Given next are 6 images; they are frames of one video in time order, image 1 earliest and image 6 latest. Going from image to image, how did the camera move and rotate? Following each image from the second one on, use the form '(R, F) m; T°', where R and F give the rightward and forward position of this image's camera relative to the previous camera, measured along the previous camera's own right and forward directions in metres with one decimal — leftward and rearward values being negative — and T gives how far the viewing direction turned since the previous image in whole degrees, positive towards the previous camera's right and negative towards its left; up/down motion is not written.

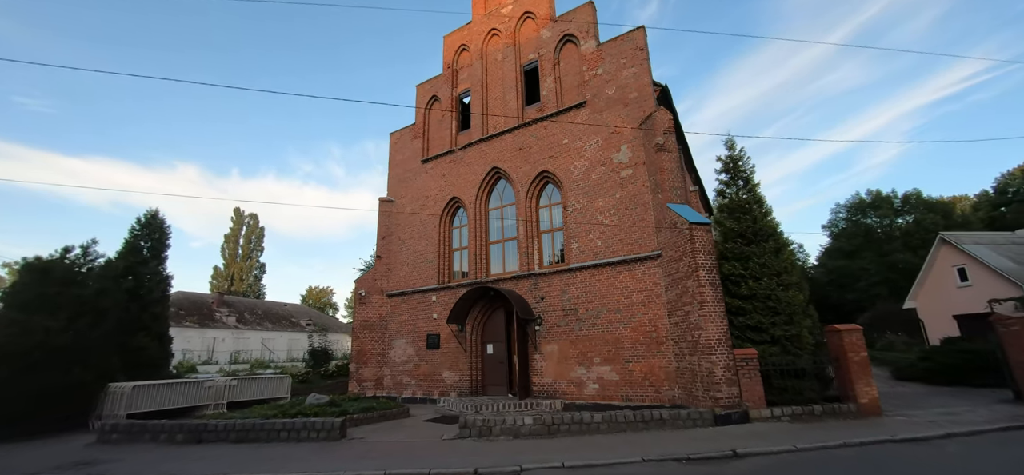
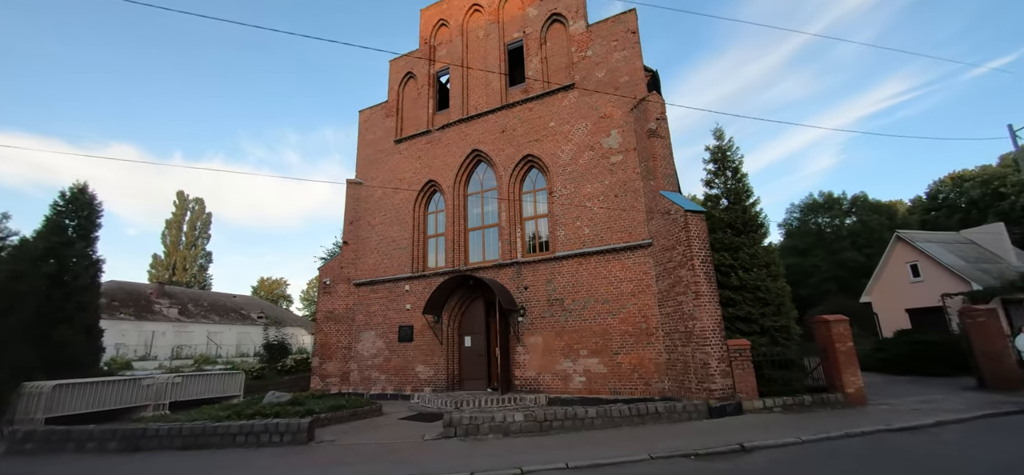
(-0.7, +0.8) m; +5°
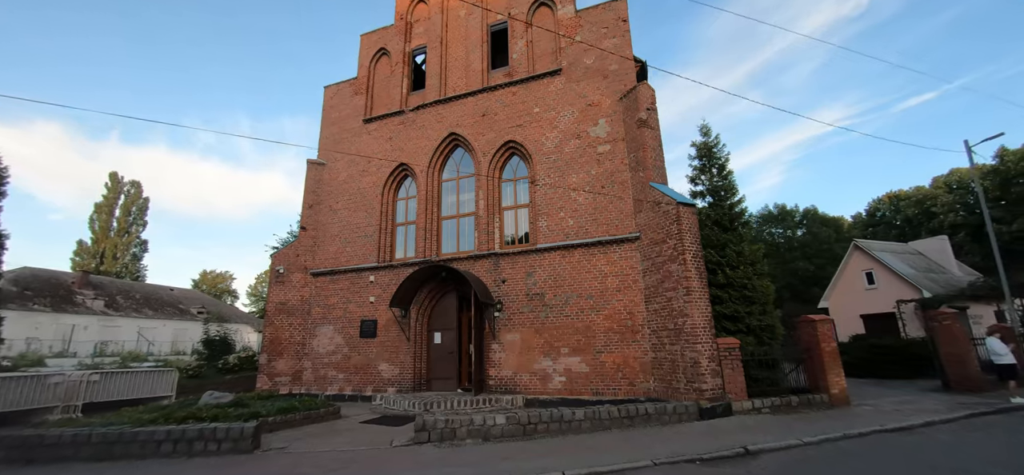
(-0.5, +0.9) m; +5°
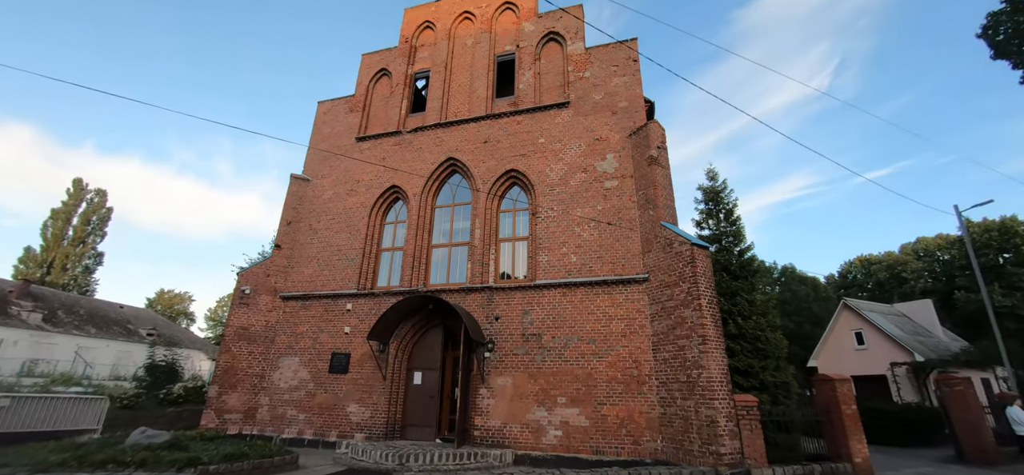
(-0.6, +0.9) m; +3°
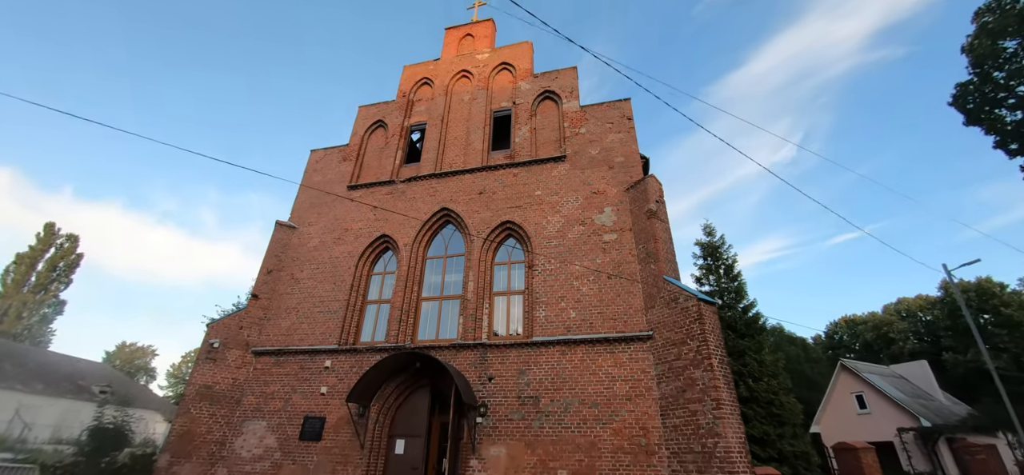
(-0.3, +0.5) m; +2°
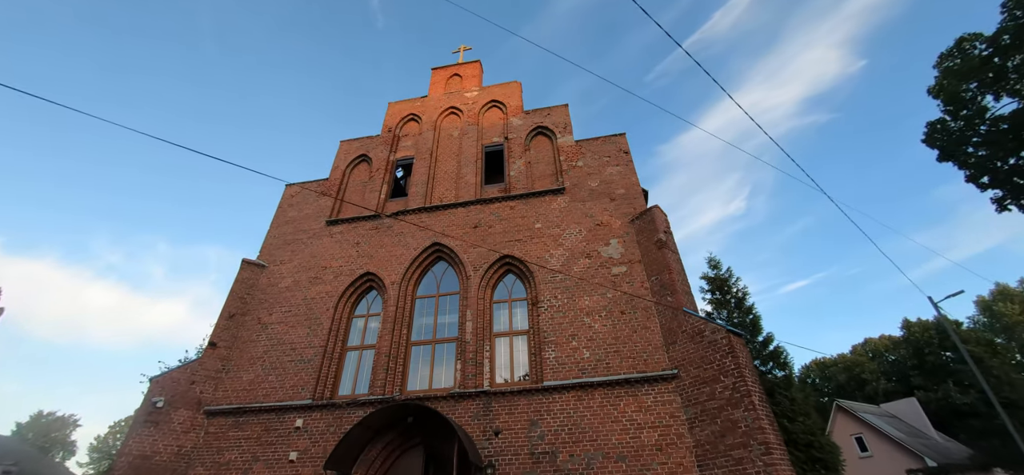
(-0.9, +0.9) m; +5°
